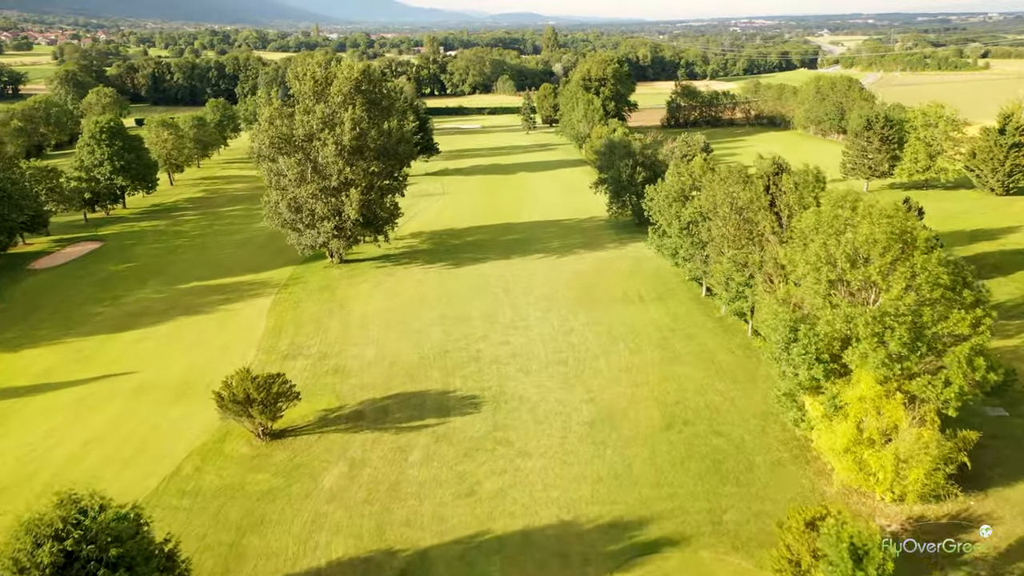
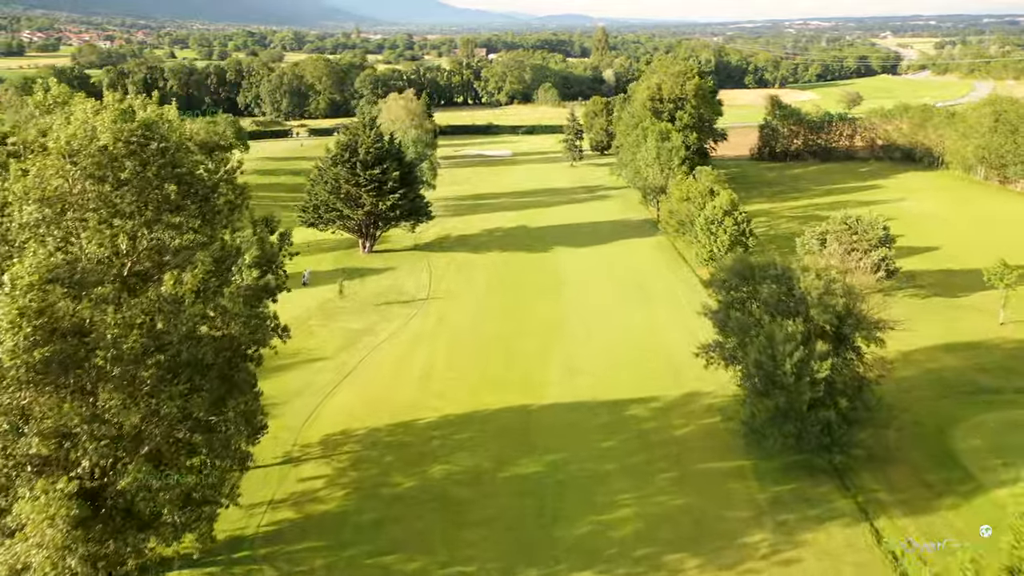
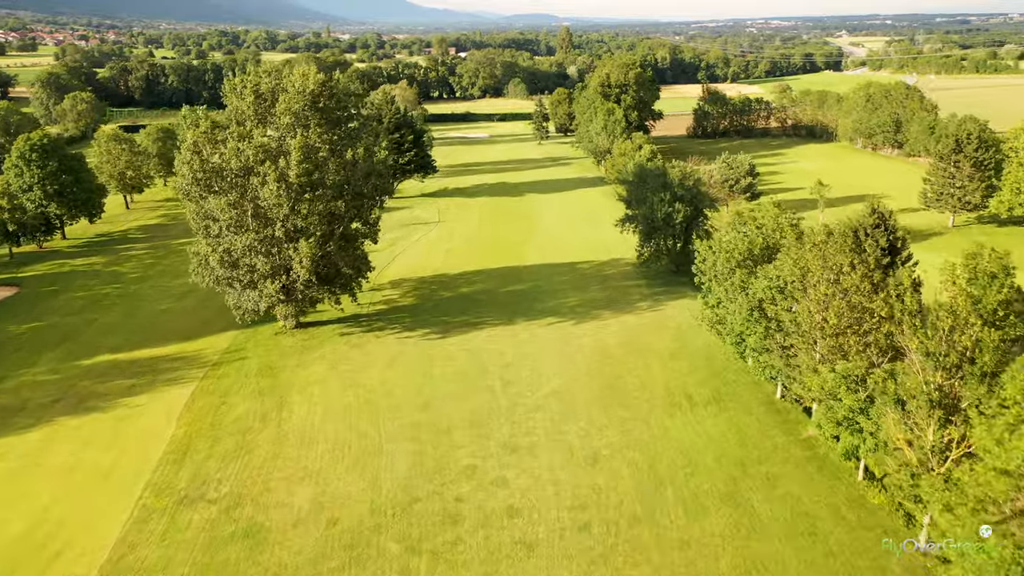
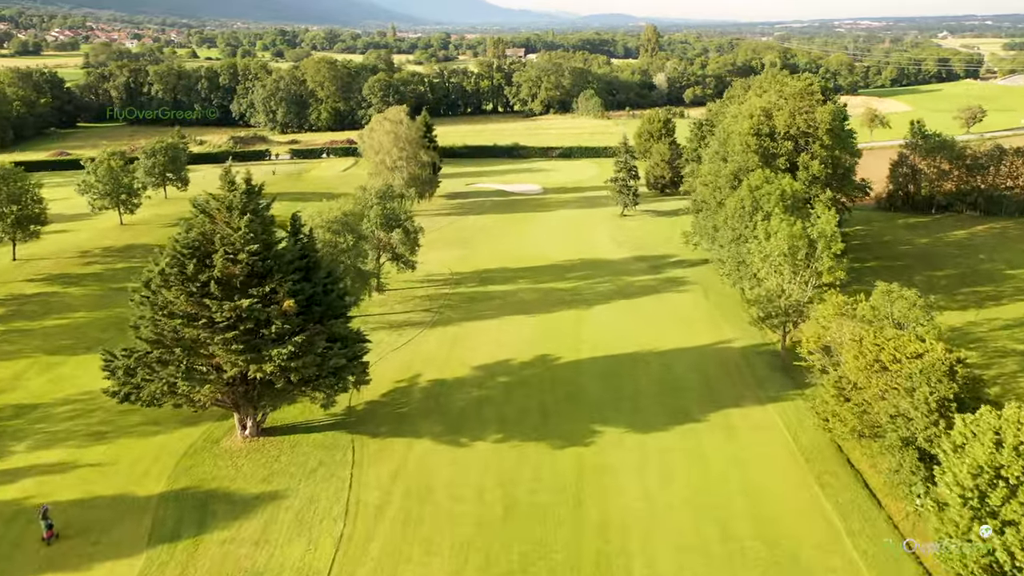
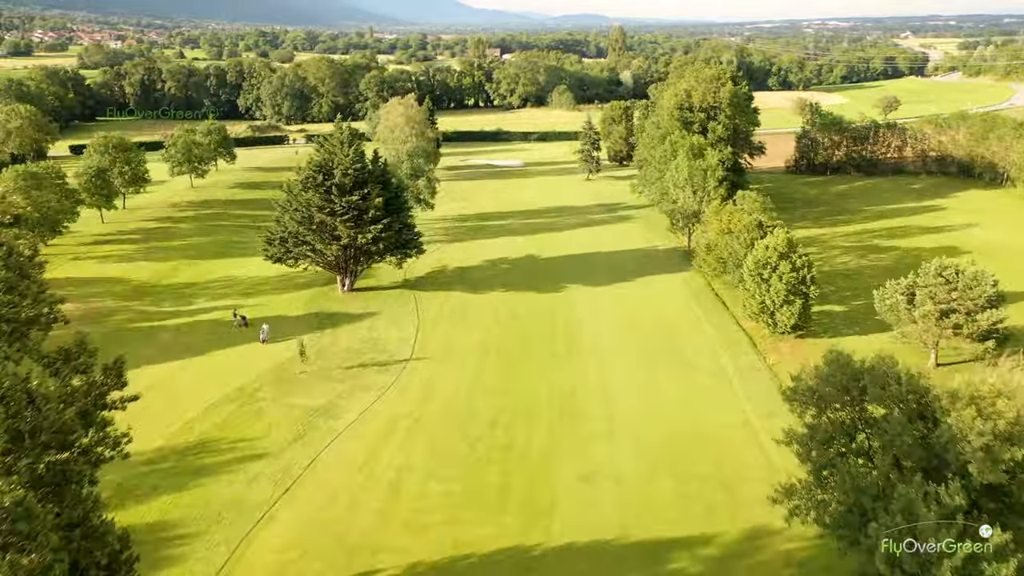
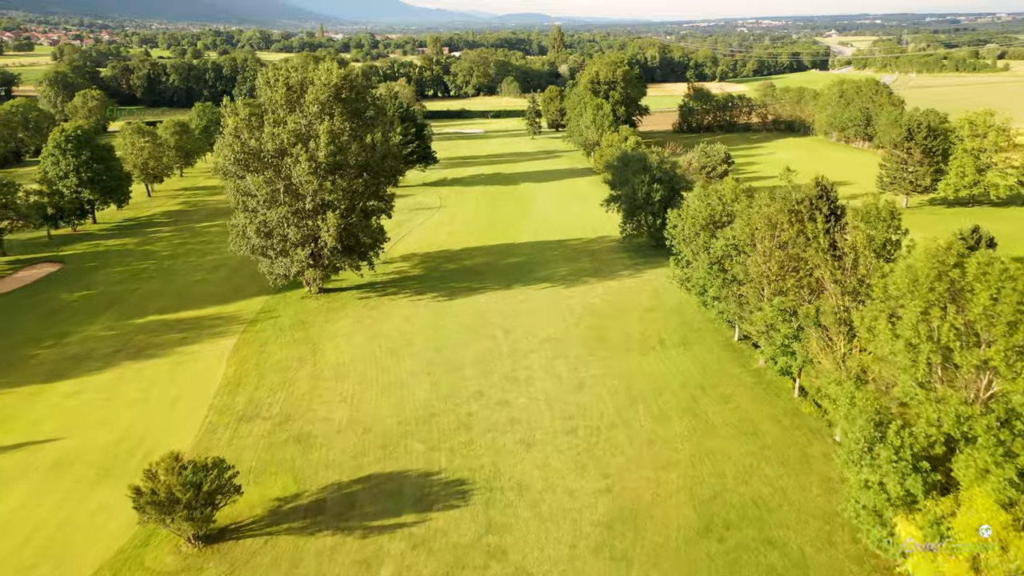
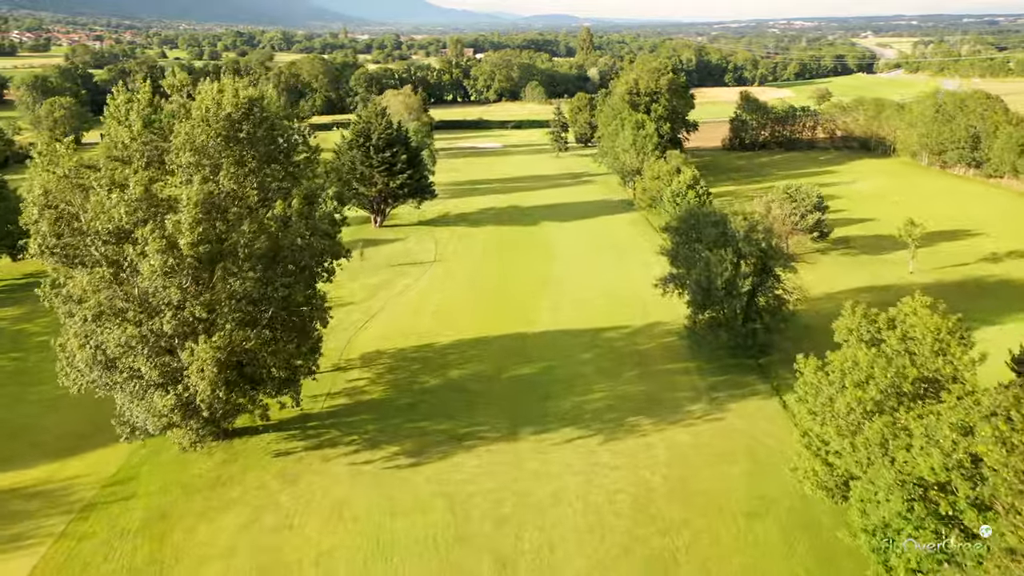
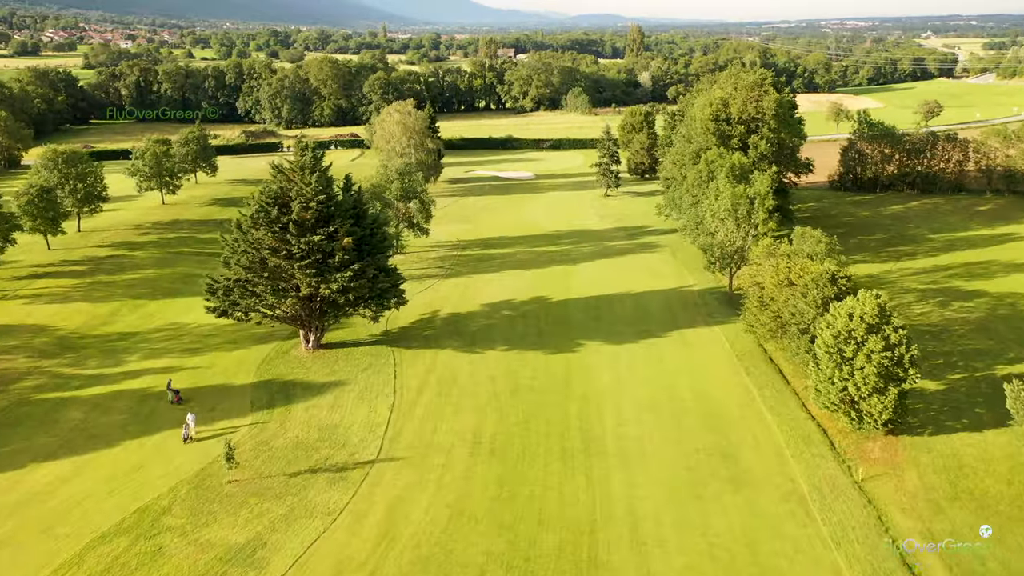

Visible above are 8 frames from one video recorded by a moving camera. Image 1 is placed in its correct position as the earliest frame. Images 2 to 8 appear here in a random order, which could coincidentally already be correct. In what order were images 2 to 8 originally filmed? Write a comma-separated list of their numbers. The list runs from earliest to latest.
6, 3, 7, 2, 5, 8, 4
